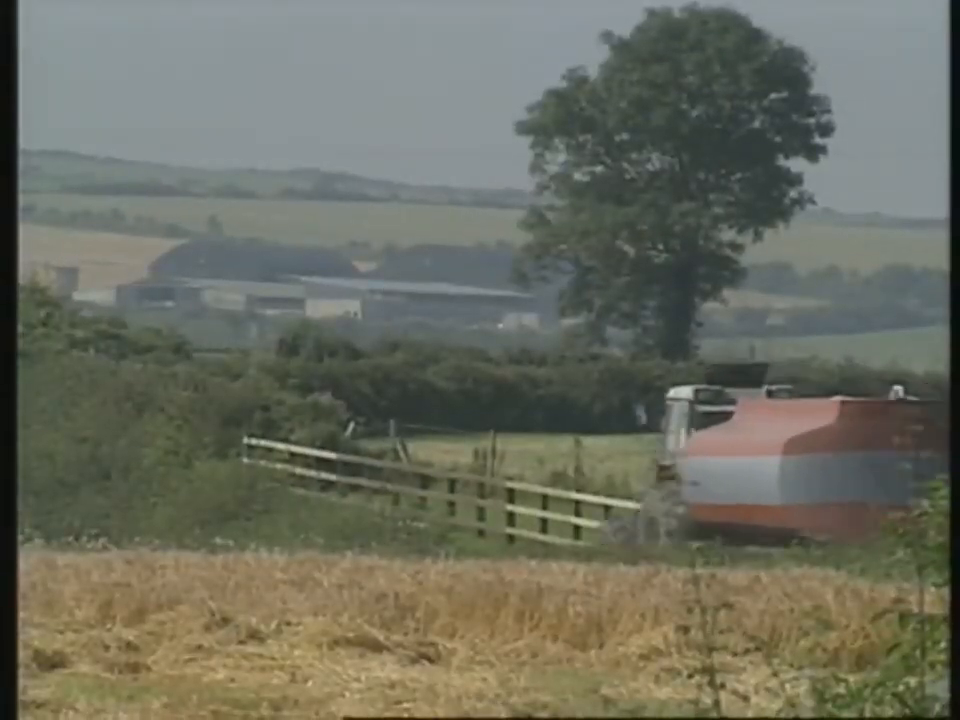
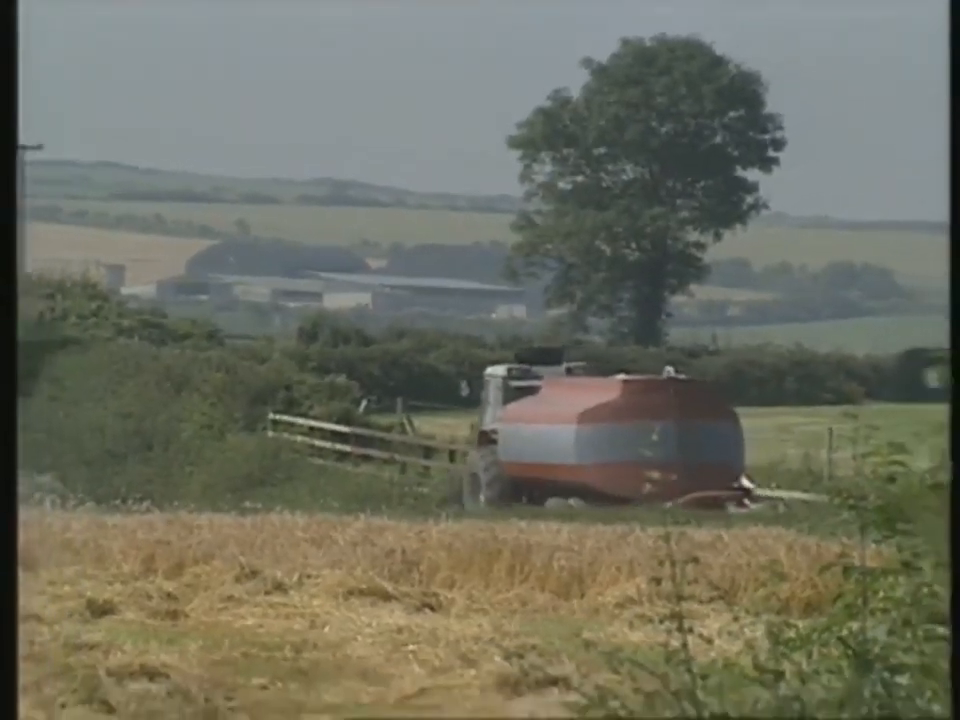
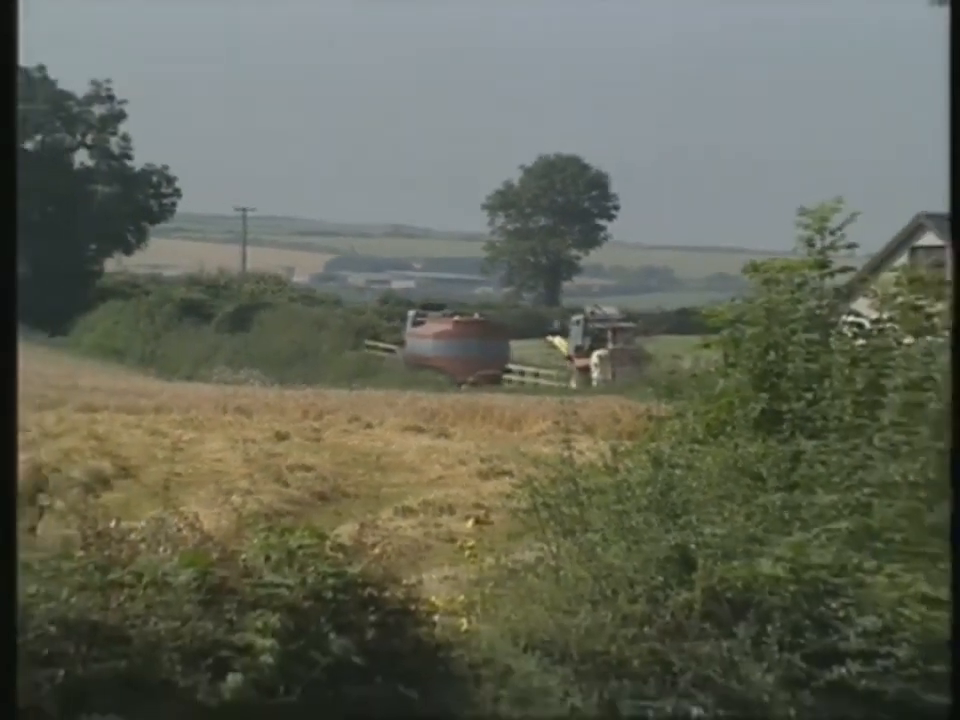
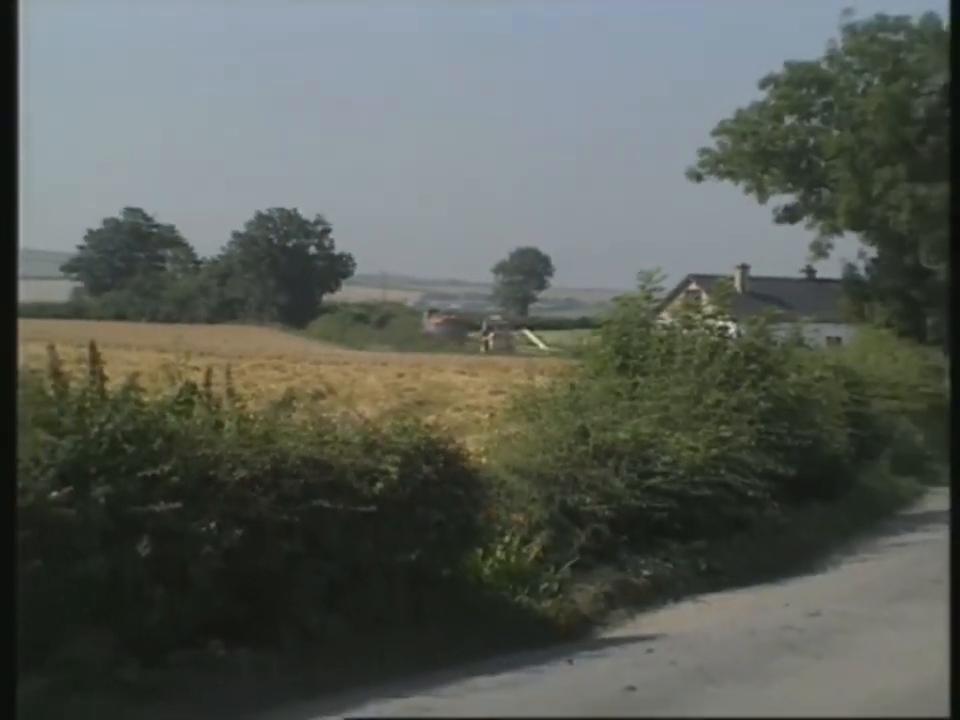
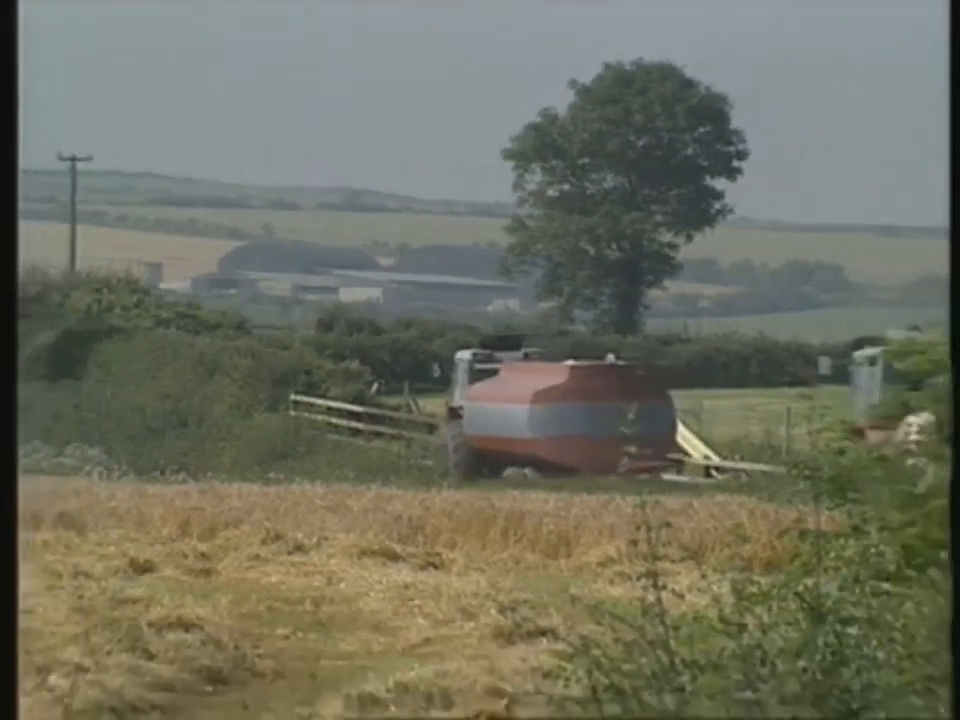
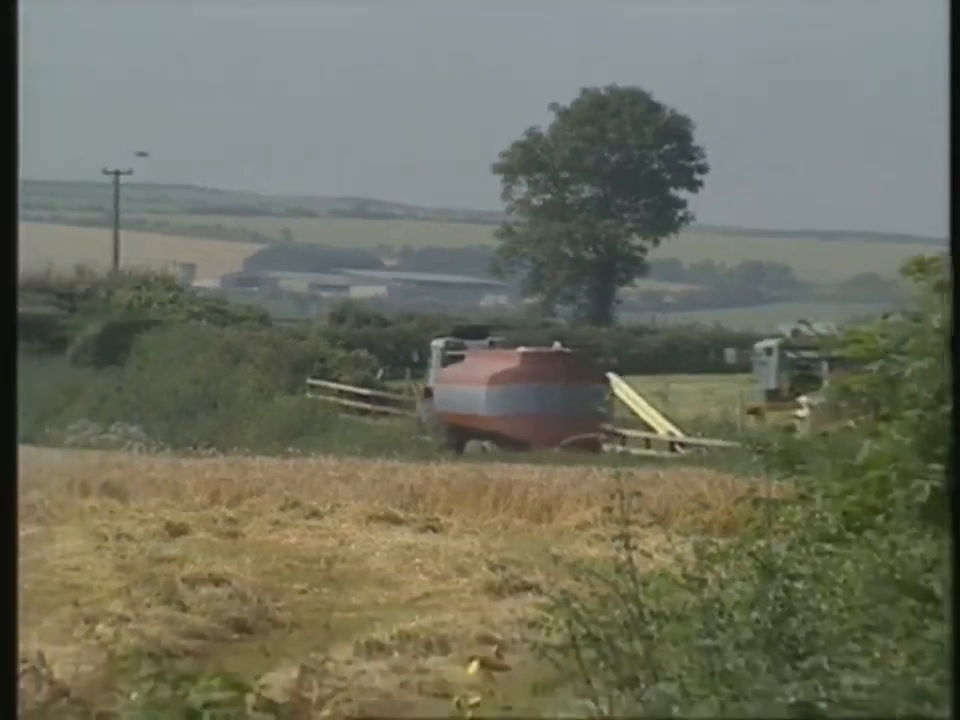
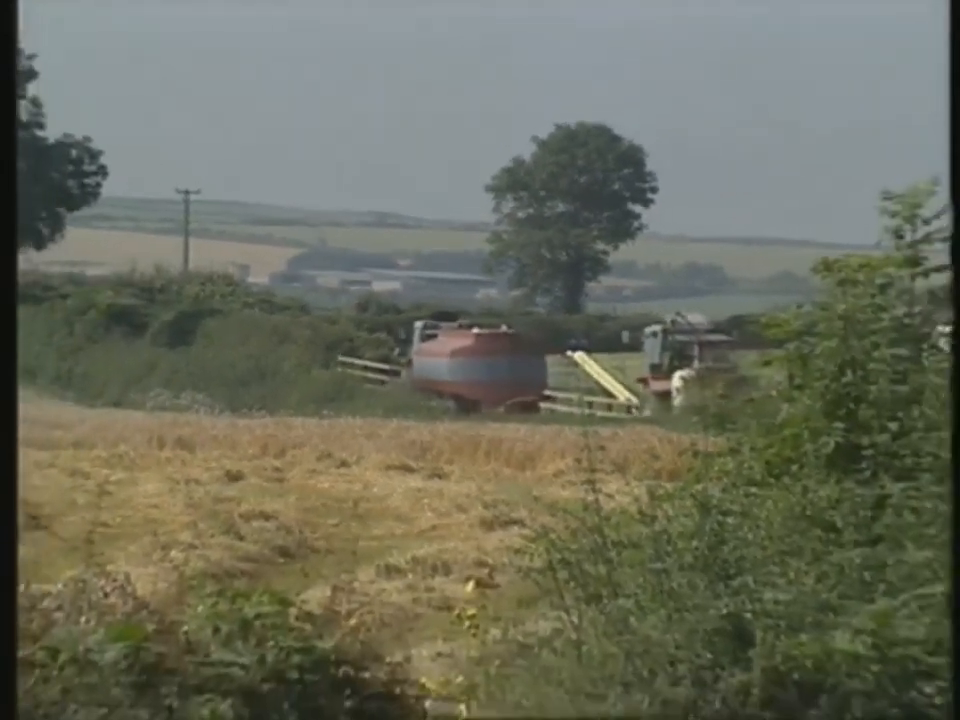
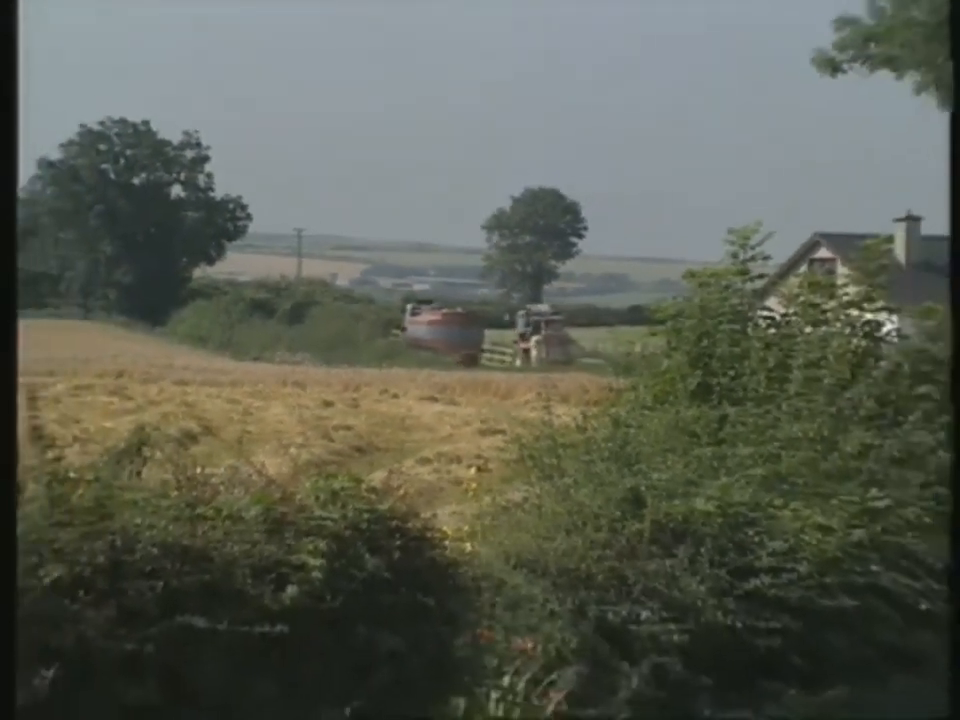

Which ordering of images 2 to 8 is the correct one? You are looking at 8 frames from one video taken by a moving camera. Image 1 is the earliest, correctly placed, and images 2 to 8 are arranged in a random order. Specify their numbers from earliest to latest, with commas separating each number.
2, 5, 6, 7, 3, 8, 4
